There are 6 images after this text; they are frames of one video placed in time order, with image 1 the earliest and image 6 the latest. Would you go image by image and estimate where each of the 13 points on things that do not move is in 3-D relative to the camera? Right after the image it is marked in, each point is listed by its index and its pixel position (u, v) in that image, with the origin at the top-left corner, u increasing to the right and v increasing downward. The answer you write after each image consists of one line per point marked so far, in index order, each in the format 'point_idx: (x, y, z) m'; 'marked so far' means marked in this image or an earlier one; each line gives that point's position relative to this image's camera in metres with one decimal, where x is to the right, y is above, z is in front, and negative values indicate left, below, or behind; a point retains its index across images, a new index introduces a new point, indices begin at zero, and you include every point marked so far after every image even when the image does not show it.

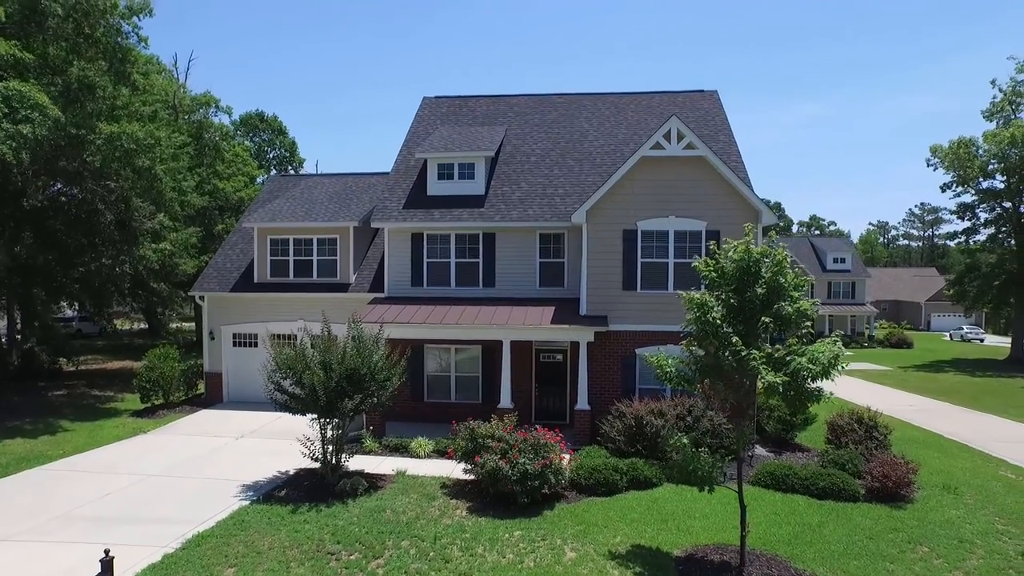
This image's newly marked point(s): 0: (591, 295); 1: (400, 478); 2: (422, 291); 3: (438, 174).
0: (+2.1, -0.2, +16.7) m
1: (-2.6, -4.4, +14.2) m
2: (-2.8, -0.1, +18.9) m
3: (-2.4, +3.6, +19.5) m
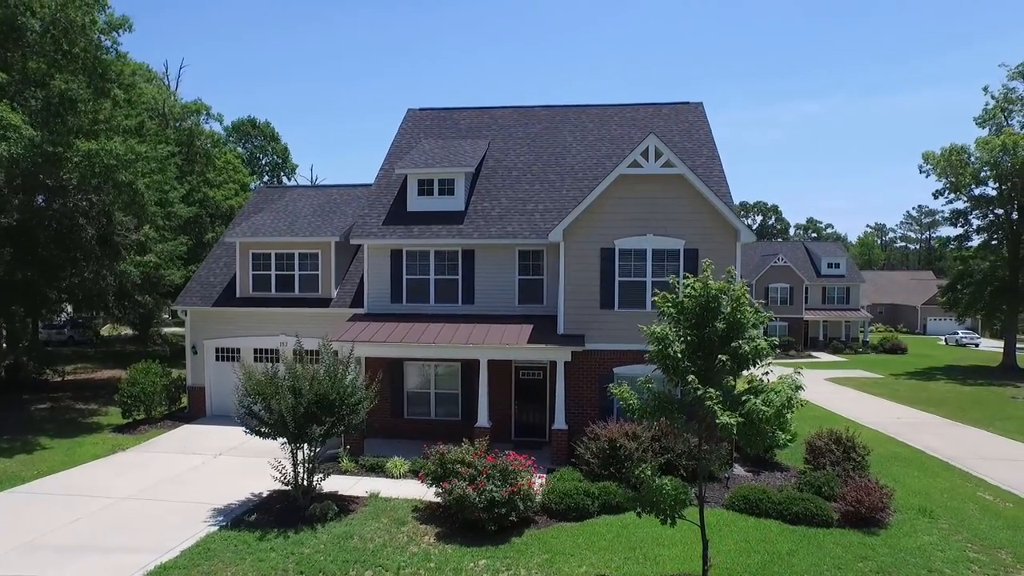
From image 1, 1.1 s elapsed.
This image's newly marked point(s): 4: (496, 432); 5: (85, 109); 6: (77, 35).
0: (+1.5, -0.7, +16.7) m
1: (-3.2, -4.9, +14.1) m
2: (-3.4, -0.6, +18.8) m
3: (-3.0, +3.1, +19.5) m
4: (-0.5, -4.3, +18.1) m
5: (-14.0, +5.9, +20.1) m
6: (-13.9, +8.1, +19.5) m
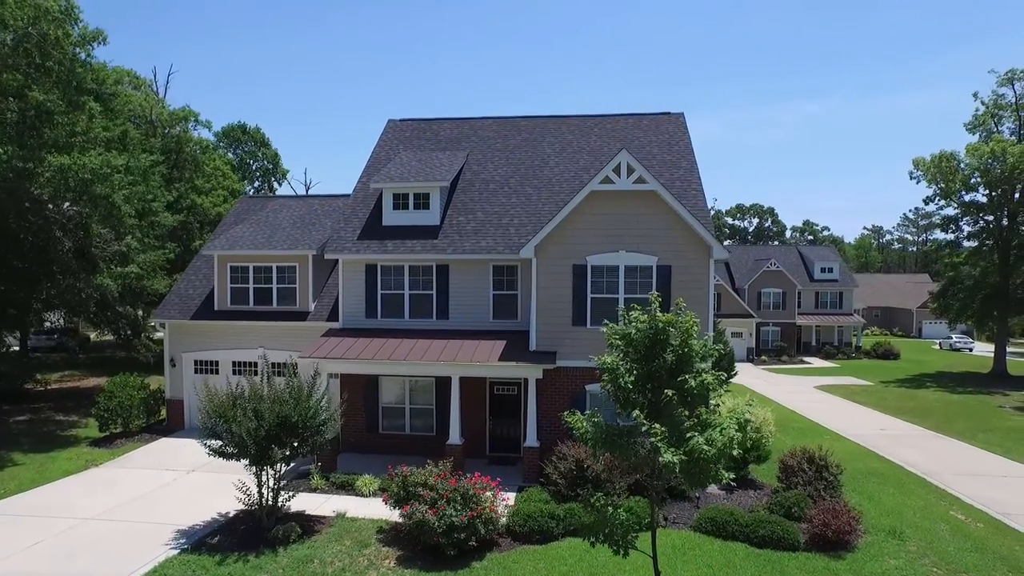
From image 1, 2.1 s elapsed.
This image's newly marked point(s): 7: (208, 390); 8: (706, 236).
0: (+0.7, -1.1, +16.6) m
1: (-4.0, -5.3, +14.0) m
2: (-4.1, -1.1, +18.7) m
3: (-3.8, +2.6, +19.4) m
4: (-1.2, -4.7, +18.0) m
5: (-14.7, +5.4, +20.0) m
6: (-14.7, +7.7, +19.4) m
7: (-6.7, -2.2, +13.4) m
8: (+5.0, +1.3, +15.9) m
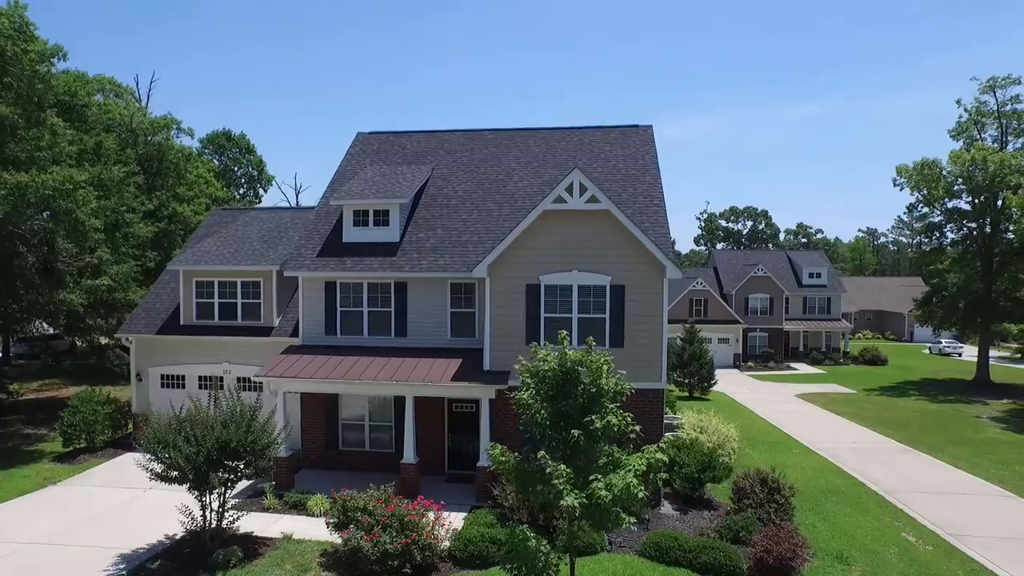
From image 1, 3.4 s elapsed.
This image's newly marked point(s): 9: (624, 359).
0: (-0.5, -1.6, +16.5) m
1: (-5.2, -5.9, +14.0) m
2: (-5.4, -1.6, +18.7) m
3: (-5.0, +2.1, +19.3) m
4: (-2.5, -5.2, +17.9) m
5: (-15.9, +4.9, +20.0) m
6: (-15.9, +7.1, +19.4) m
7: (-7.9, -2.8, +13.4) m
8: (+3.8, +0.8, +15.8) m
9: (+2.9, -1.9, +16.2) m
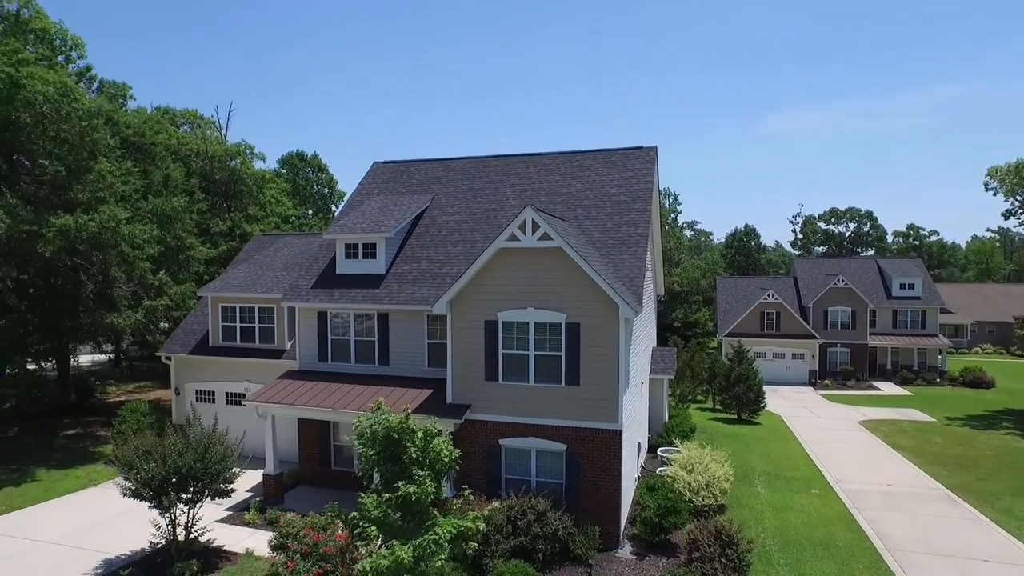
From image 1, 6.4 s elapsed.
0: (-1.6, -2.6, +16.9) m
1: (-6.7, -6.8, +15.2) m
2: (-6.0, -2.5, +19.9) m
3: (-5.5, +1.2, +20.4) m
4: (-3.3, -6.2, +18.6) m
5: (-16.2, +4.0, +23.0) m
6: (-16.3, +6.2, +22.4) m
7: (-9.4, -3.7, +15.1) m
8: (+2.5, -0.2, +15.5) m
9: (+1.7, -2.9, +16.0) m
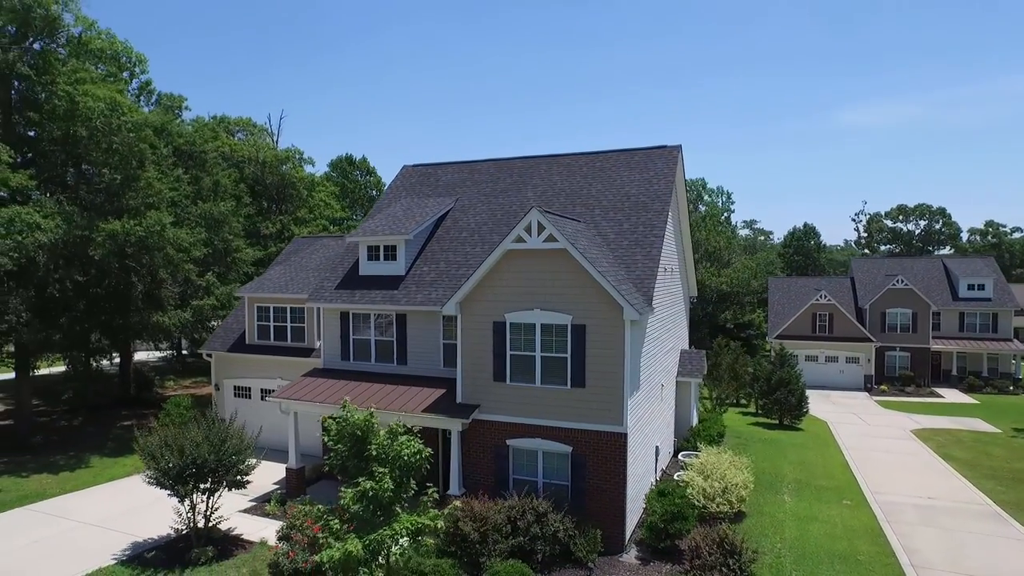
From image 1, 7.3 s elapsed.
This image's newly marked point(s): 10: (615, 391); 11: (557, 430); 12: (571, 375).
0: (-1.3, -2.6, +17.2) m
1: (-6.6, -6.8, +16.0) m
2: (-5.5, -2.6, +20.6) m
3: (-4.9, +1.1, +21.1) m
4: (-2.9, -6.2, +19.1) m
5: (-15.3, +3.9, +24.6) m
6: (-15.4, +6.2, +24.0) m
7: (-9.3, -3.7, +16.1) m
8: (+2.6, -0.2, +15.3) m
9: (+1.9, -2.9, +15.9) m
10: (+2.6, -2.7, +15.6) m
11: (+1.2, -3.8, +16.3) m
12: (+1.5, -2.3, +16.1) m
